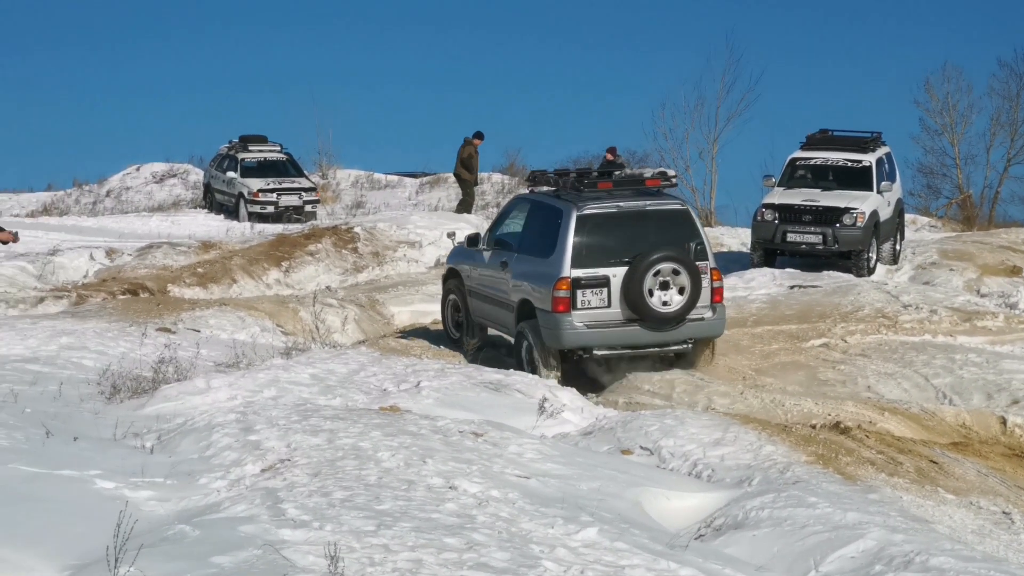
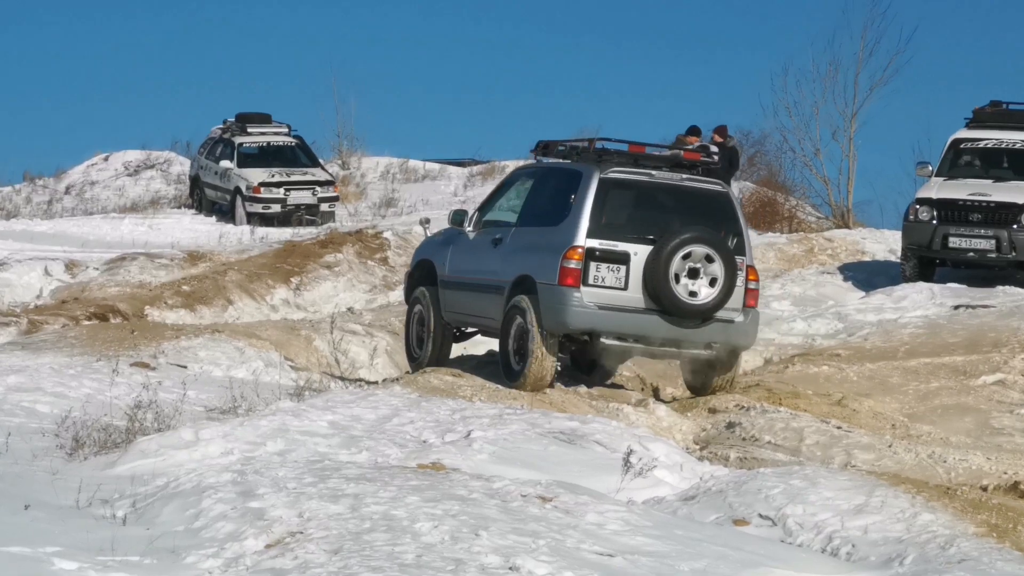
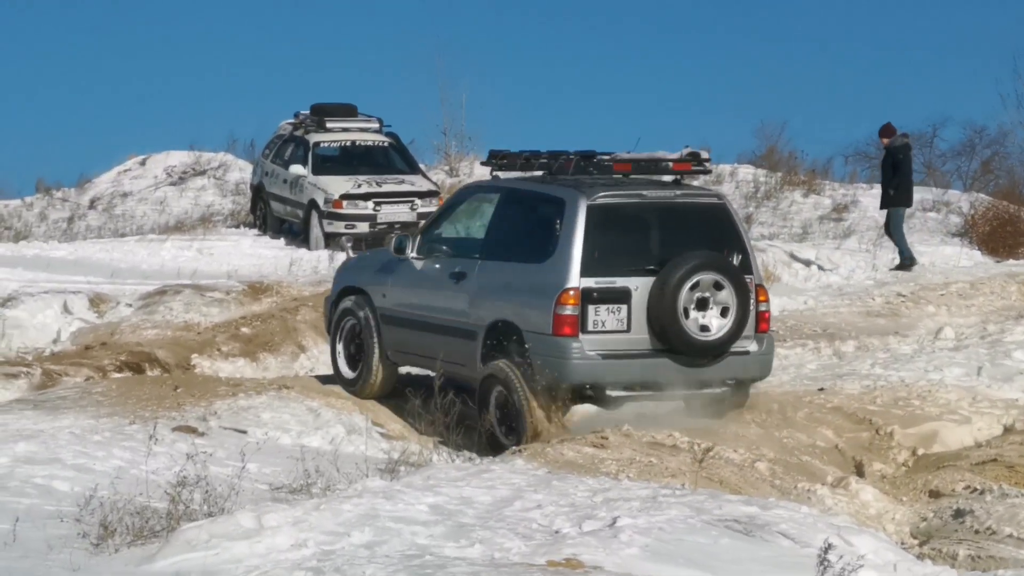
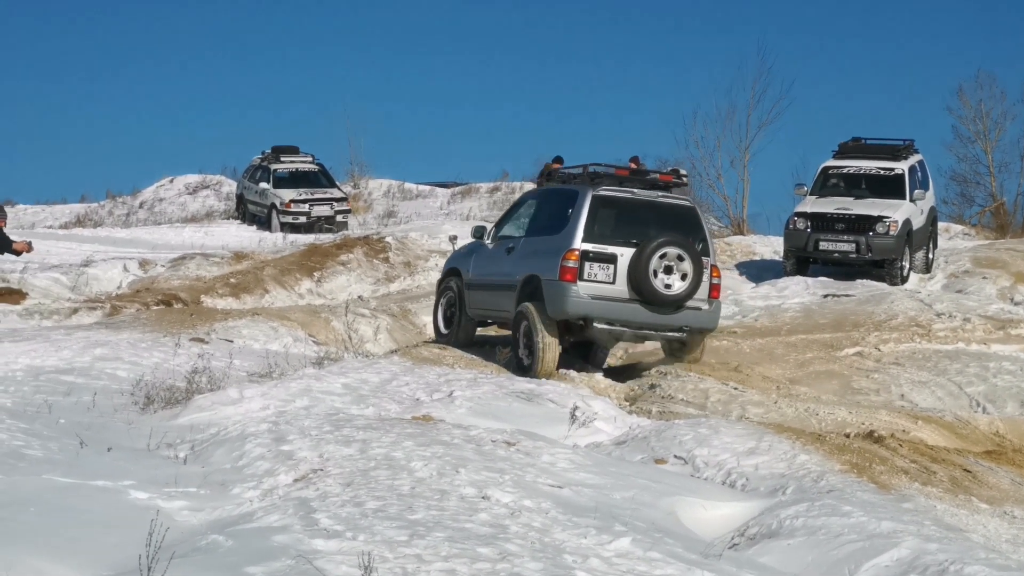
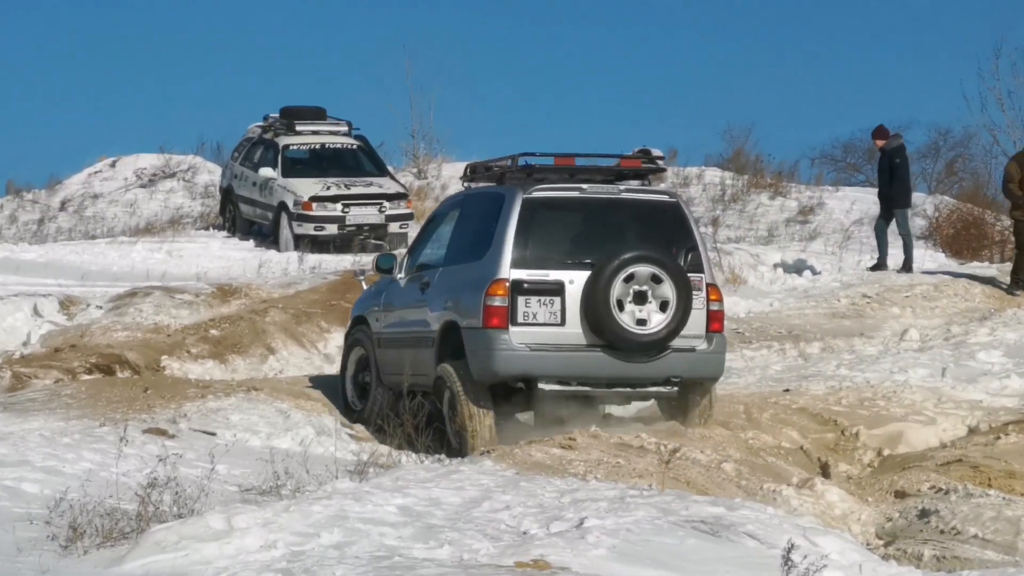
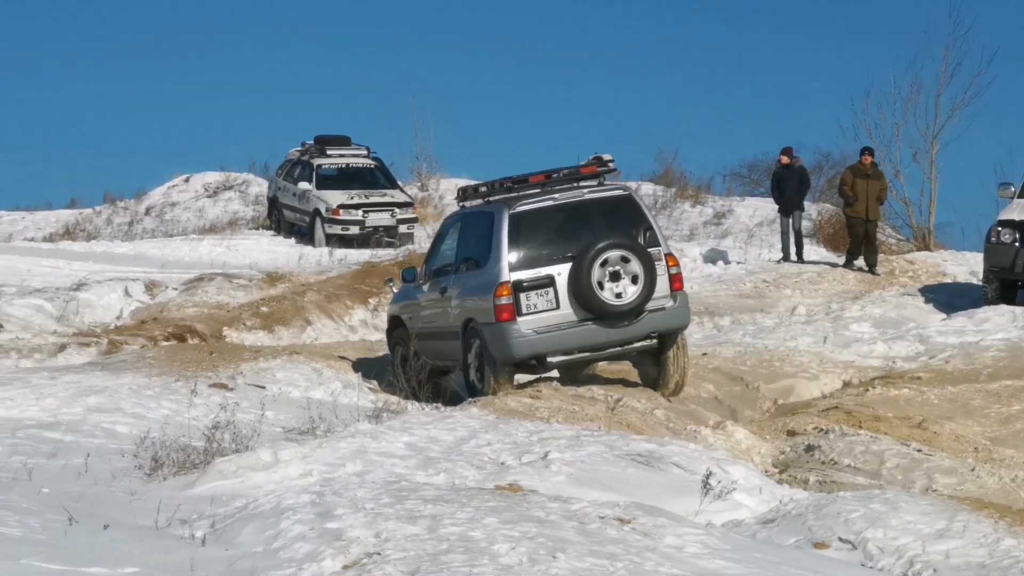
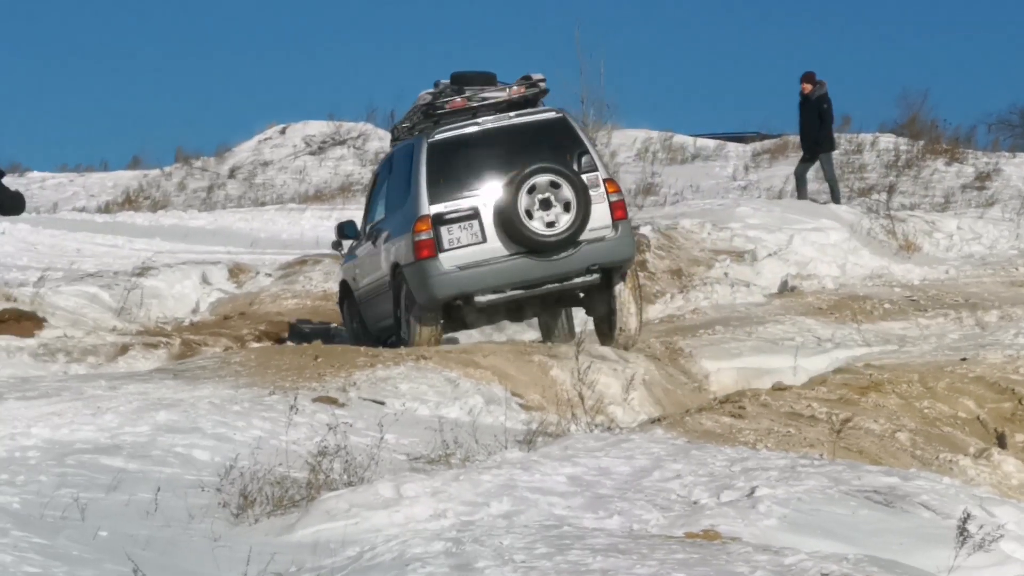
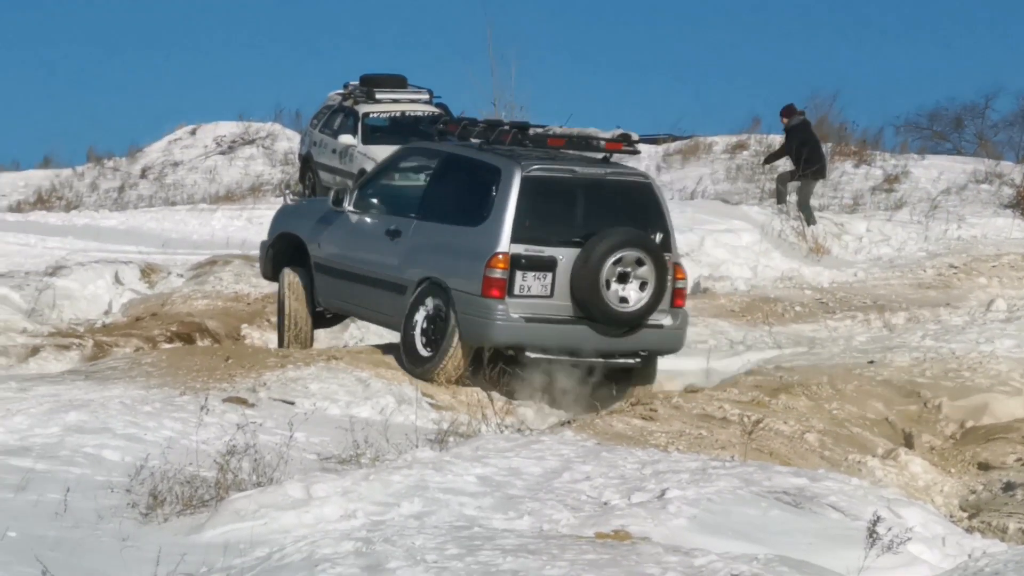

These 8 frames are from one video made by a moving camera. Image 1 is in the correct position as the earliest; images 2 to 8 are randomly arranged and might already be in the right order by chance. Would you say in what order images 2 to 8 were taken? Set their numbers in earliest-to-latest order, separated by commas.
4, 2, 6, 5, 3, 8, 7
